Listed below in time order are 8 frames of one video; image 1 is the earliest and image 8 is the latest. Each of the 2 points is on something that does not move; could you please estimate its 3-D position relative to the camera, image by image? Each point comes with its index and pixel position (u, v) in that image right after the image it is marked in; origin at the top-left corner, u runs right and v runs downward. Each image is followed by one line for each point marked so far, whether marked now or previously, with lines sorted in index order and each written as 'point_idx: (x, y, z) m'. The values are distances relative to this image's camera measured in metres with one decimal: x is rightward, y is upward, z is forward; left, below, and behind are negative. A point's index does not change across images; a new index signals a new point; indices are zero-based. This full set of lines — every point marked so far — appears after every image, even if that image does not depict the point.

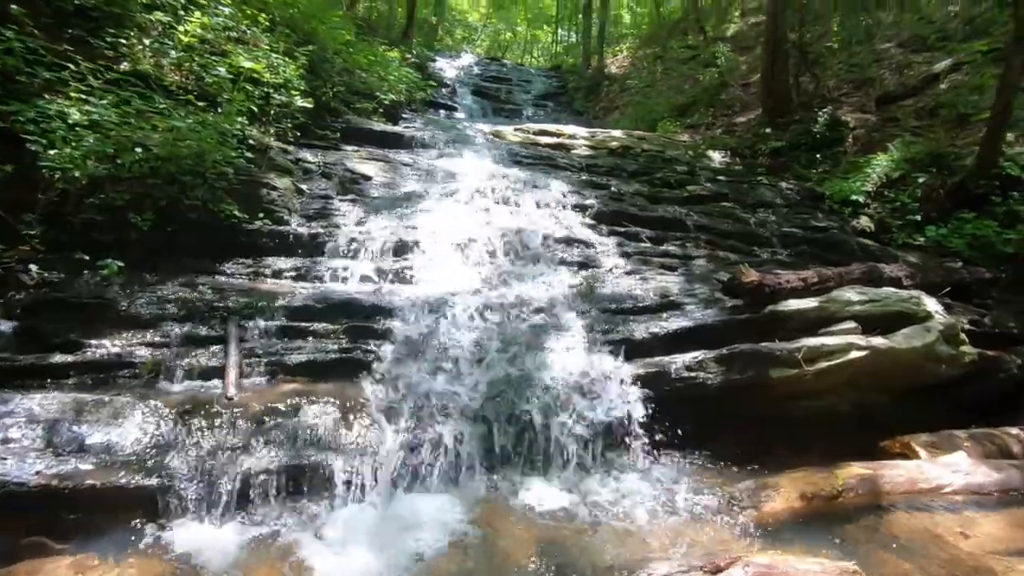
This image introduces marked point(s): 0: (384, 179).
0: (-2.5, +2.1, +13.5) m
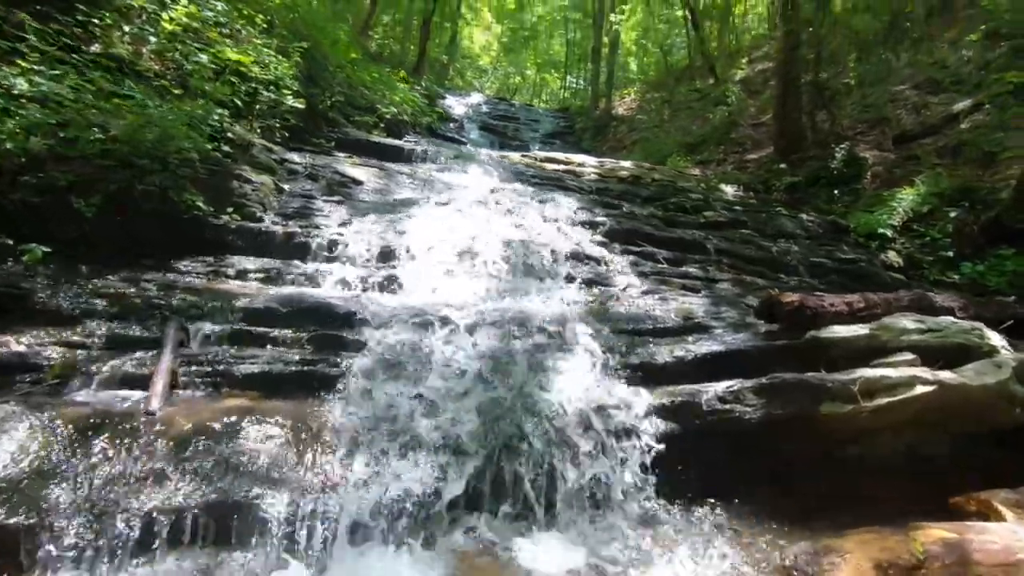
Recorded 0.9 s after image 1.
0: (-2.4, +1.8, +12.3) m
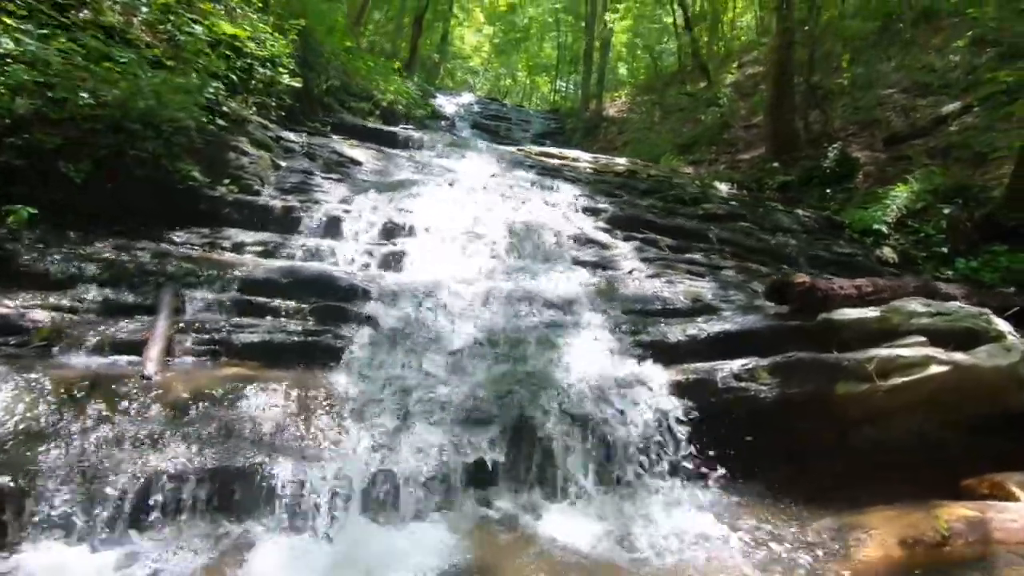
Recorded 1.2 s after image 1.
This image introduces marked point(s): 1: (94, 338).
0: (-2.4, +2.1, +12.0) m
1: (-3.2, -0.4, +5.3) m
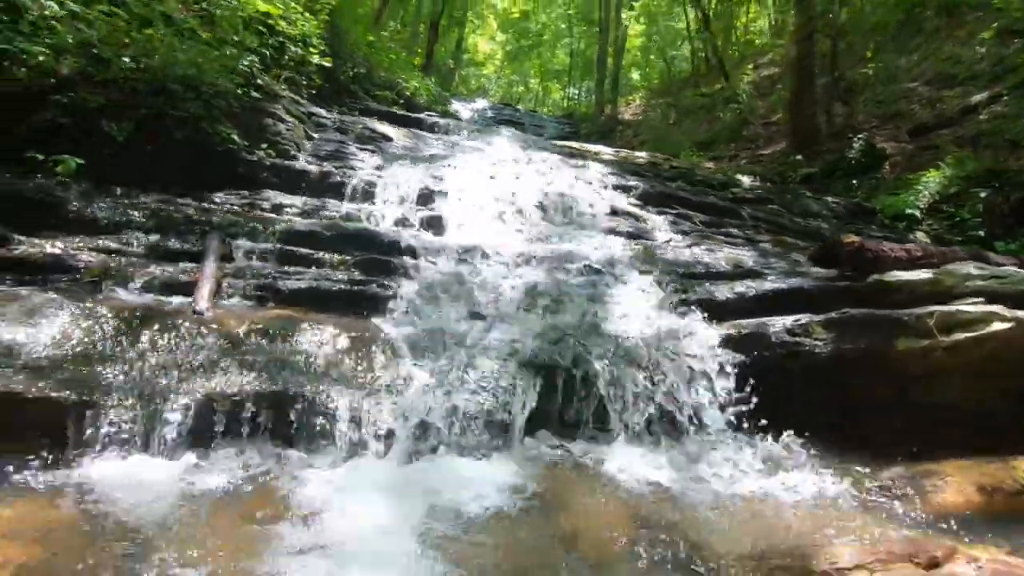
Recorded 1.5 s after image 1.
0: (-1.8, +2.5, +12.0) m
1: (-2.8, +0.1, +5.3) m
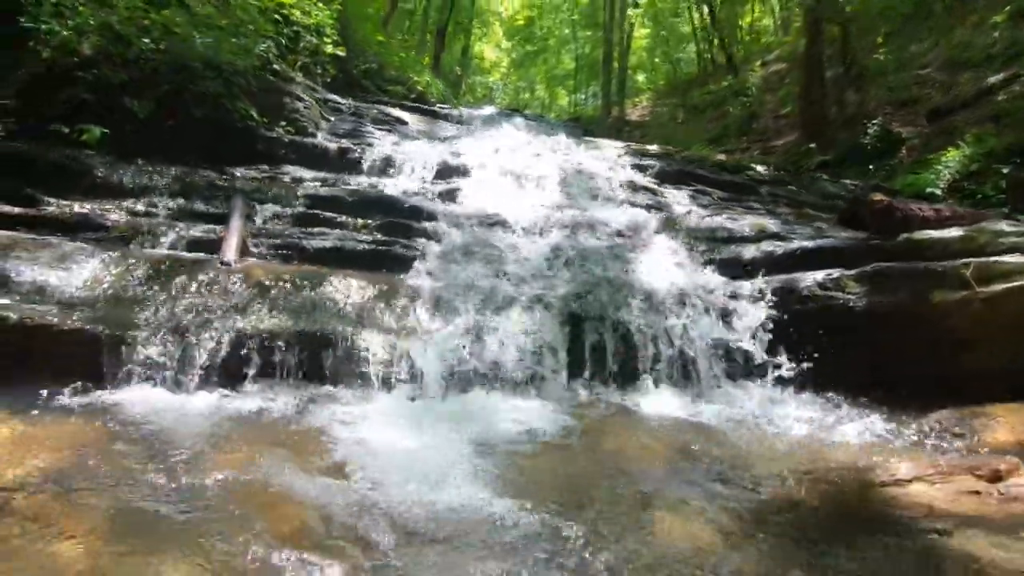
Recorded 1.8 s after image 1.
0: (-1.5, +2.8, +11.9) m
1: (-2.6, +0.4, +5.3) m
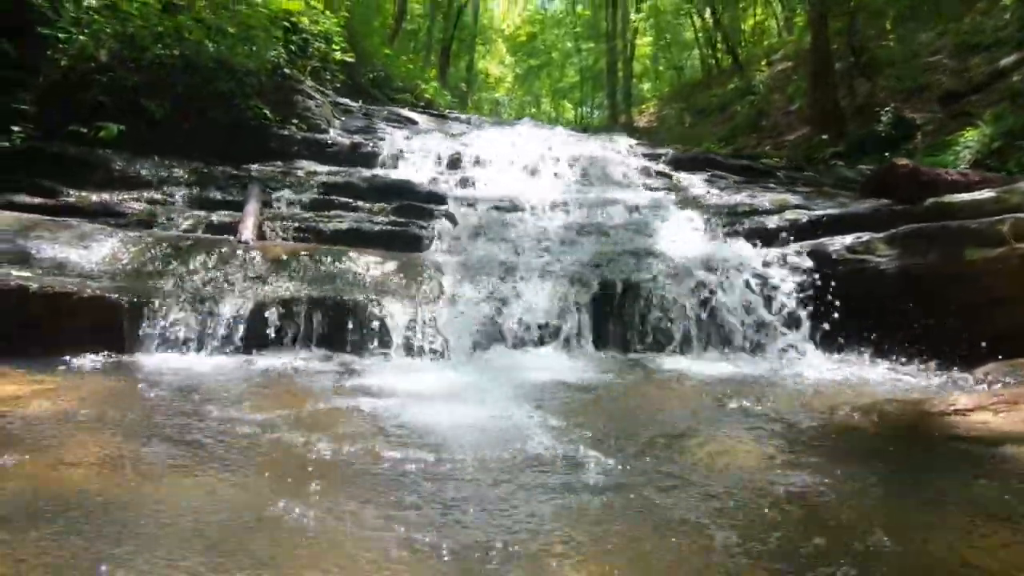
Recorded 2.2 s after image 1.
0: (-1.4, +2.8, +11.9) m
1: (-2.4, +0.5, +5.2) m
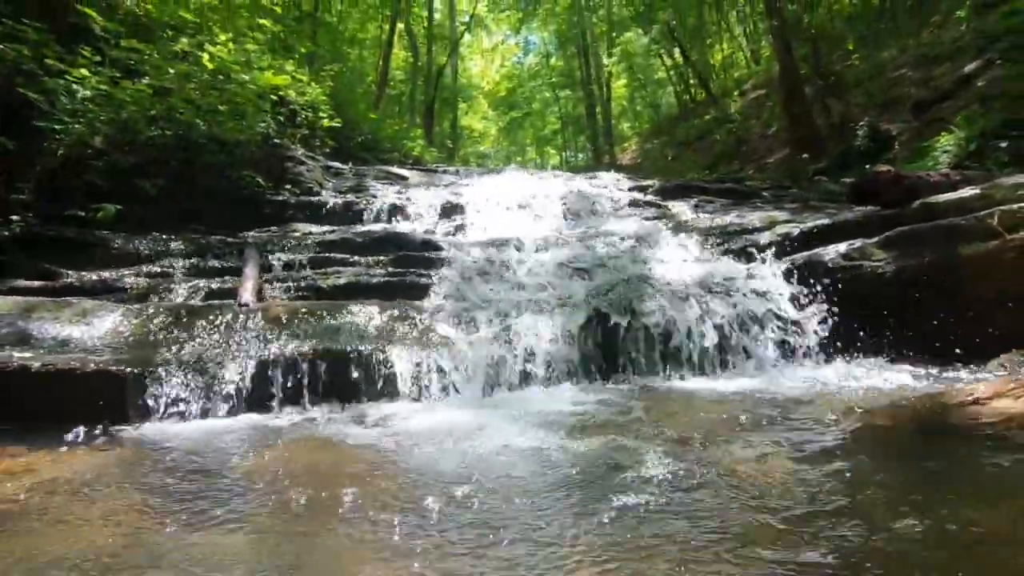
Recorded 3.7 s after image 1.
0: (-1.6, +1.9, +12.1) m
1: (-2.5, 0.0, +5.2) m
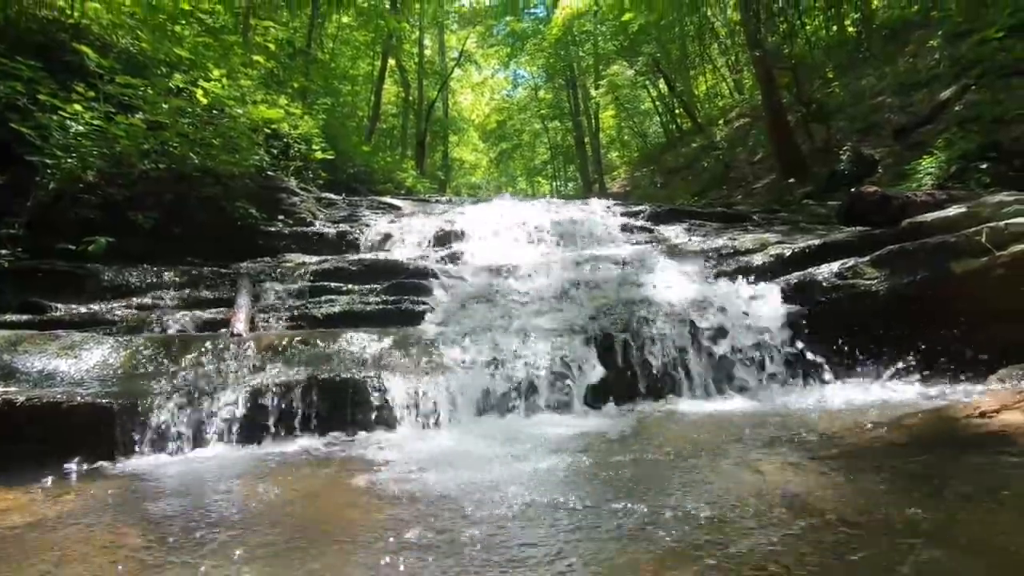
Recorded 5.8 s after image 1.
0: (-1.7, +1.4, +12.1) m
1: (-2.5, -0.3, +5.2) m
